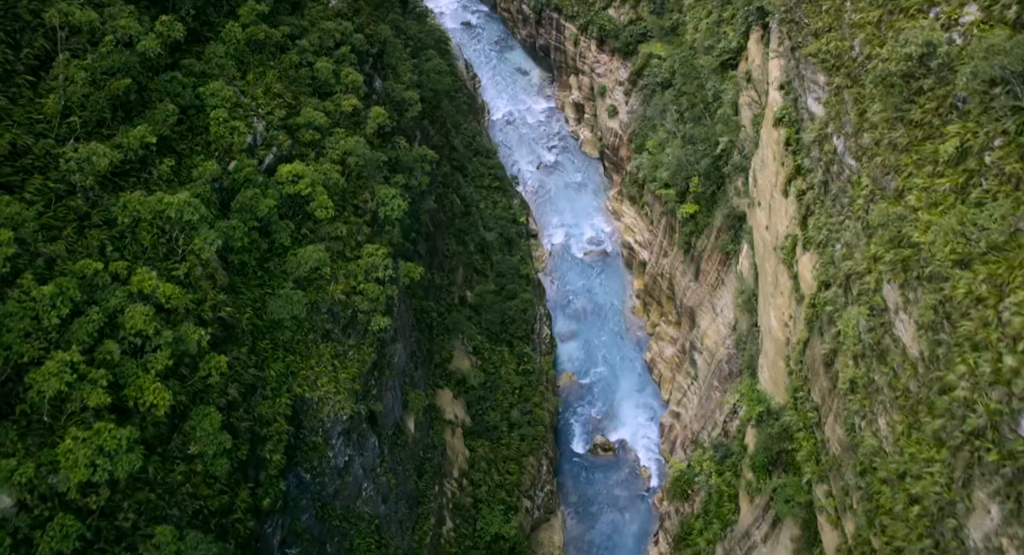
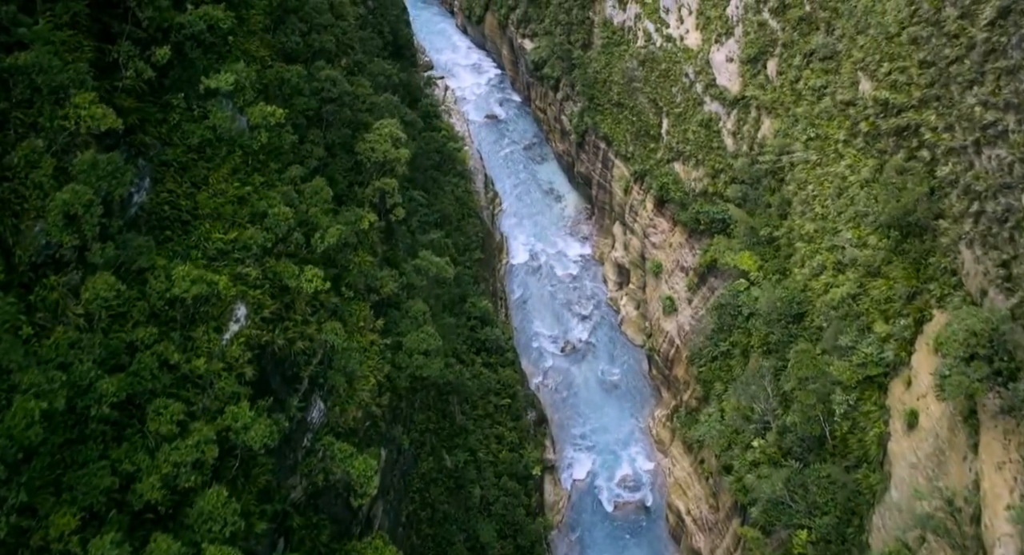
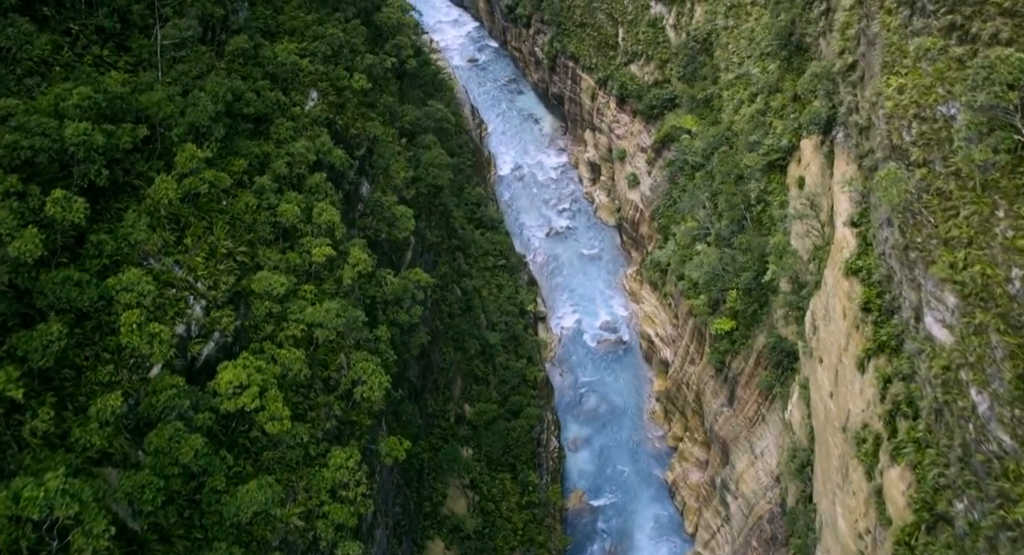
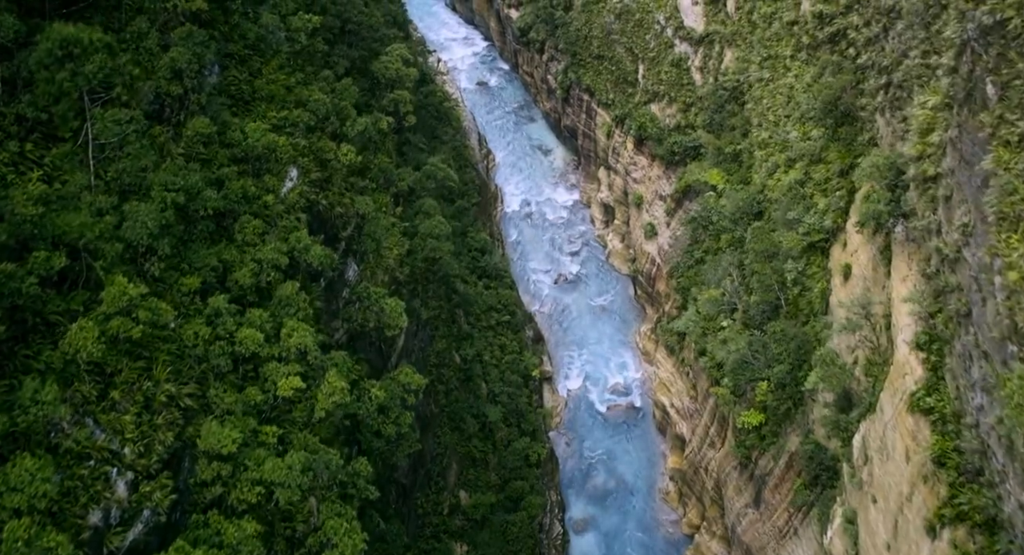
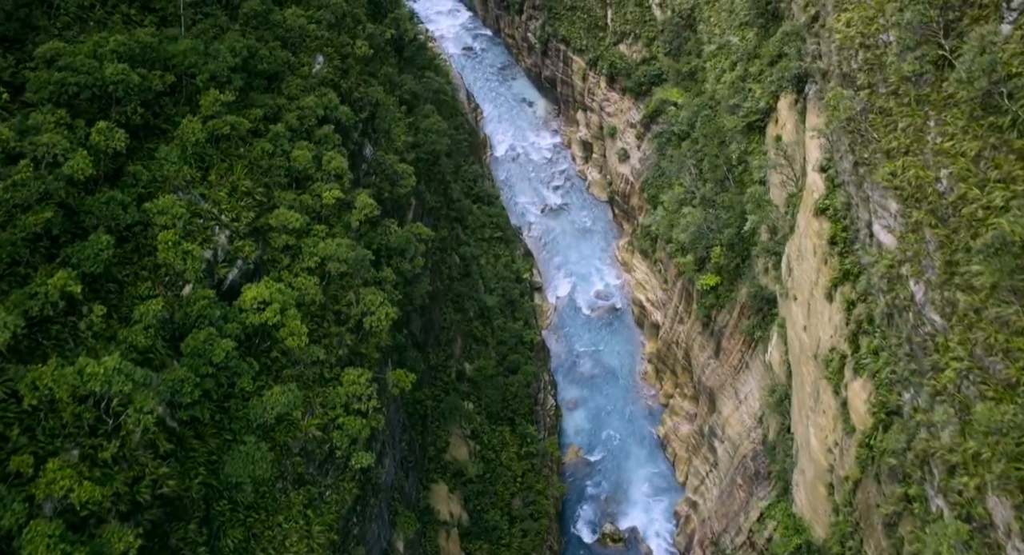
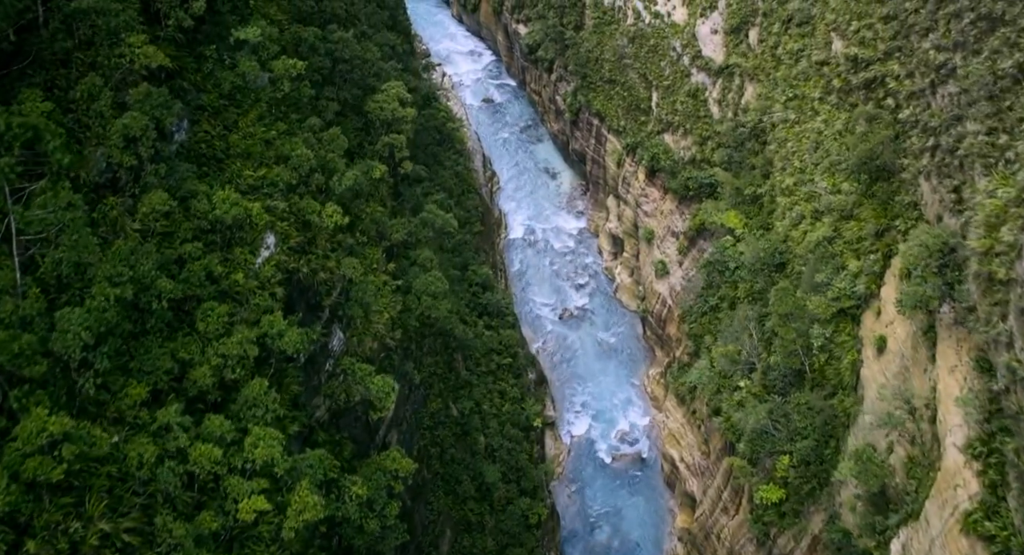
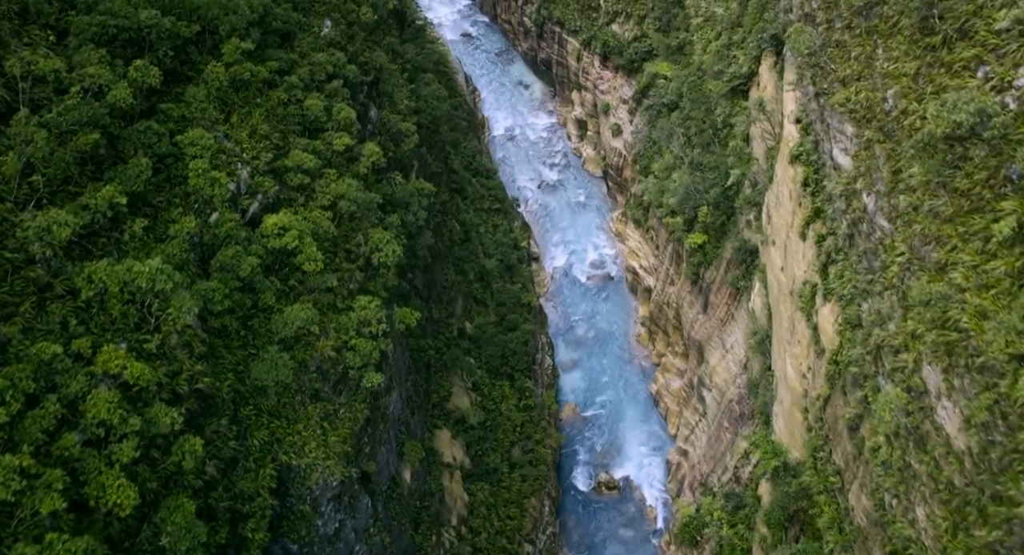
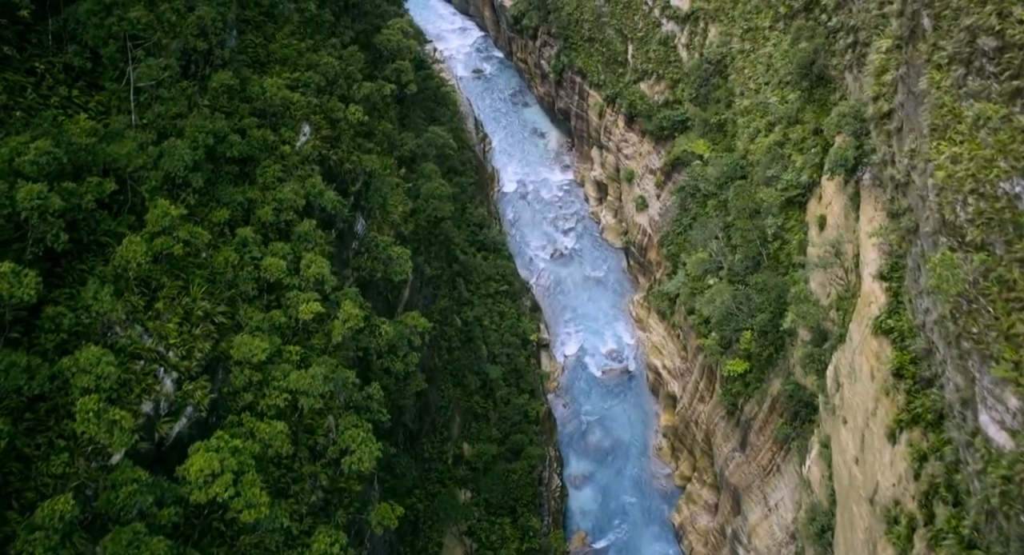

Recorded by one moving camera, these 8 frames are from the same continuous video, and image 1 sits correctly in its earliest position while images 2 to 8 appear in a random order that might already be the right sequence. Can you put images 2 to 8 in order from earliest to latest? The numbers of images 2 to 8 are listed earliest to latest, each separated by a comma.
7, 5, 3, 8, 4, 6, 2
